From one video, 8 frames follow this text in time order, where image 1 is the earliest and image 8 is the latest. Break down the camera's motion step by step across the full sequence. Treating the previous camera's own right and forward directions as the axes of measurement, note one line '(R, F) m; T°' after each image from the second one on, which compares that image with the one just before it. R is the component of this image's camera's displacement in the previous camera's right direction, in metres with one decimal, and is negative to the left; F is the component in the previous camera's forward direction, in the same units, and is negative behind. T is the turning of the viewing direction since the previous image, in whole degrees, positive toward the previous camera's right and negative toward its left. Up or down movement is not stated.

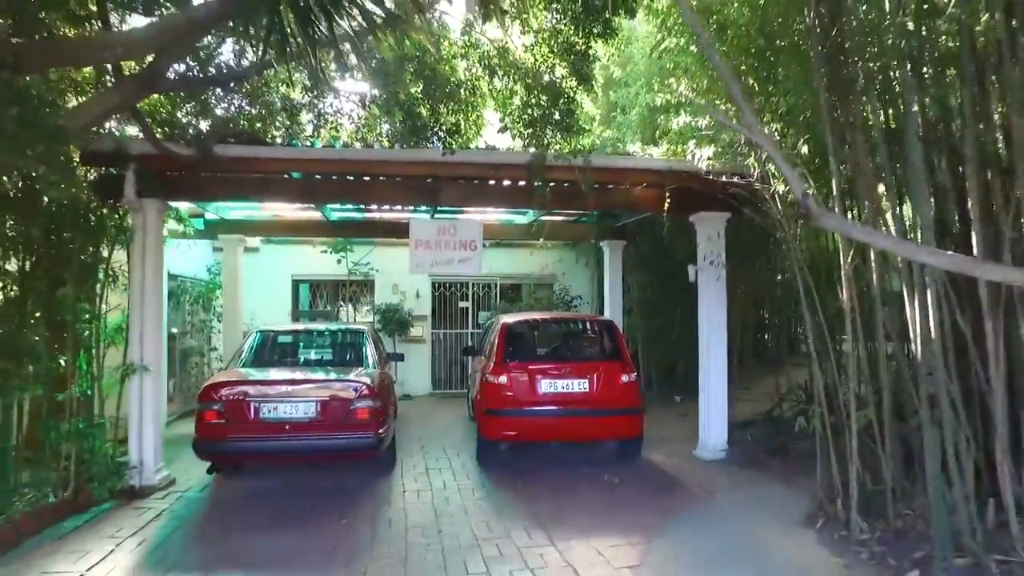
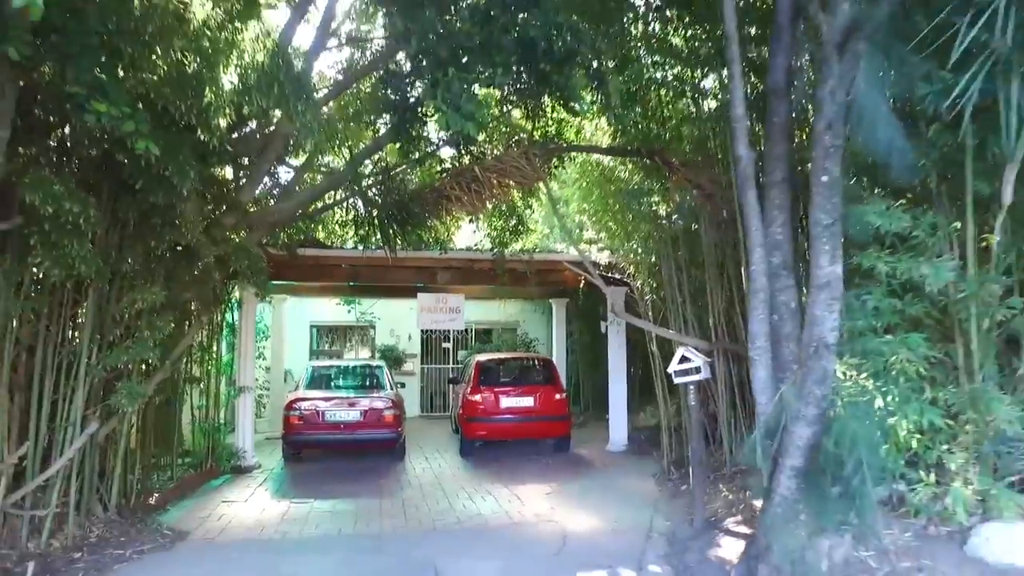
(0.0, -3.3) m; +2°
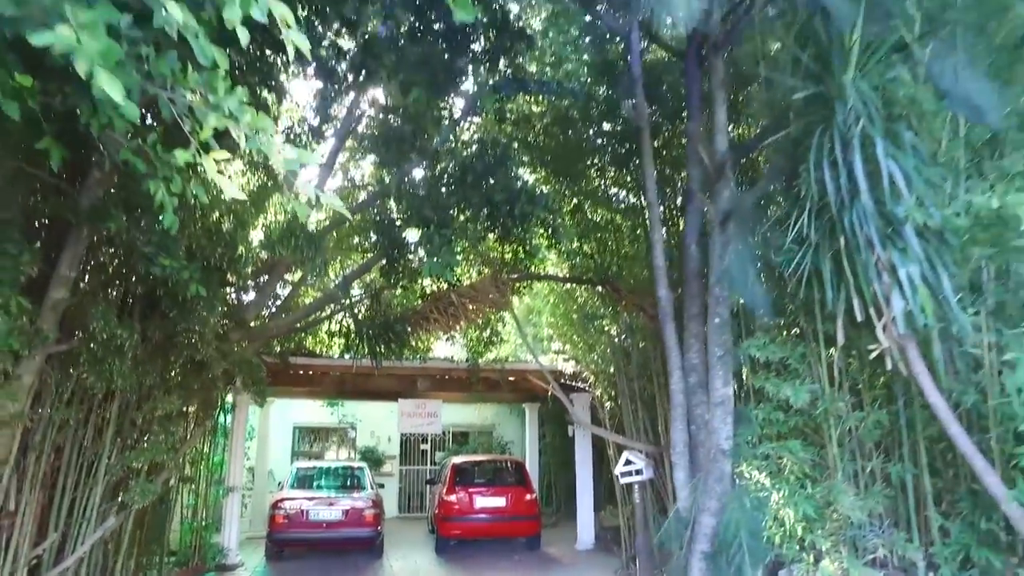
(+0.1, -0.9) m; +1°
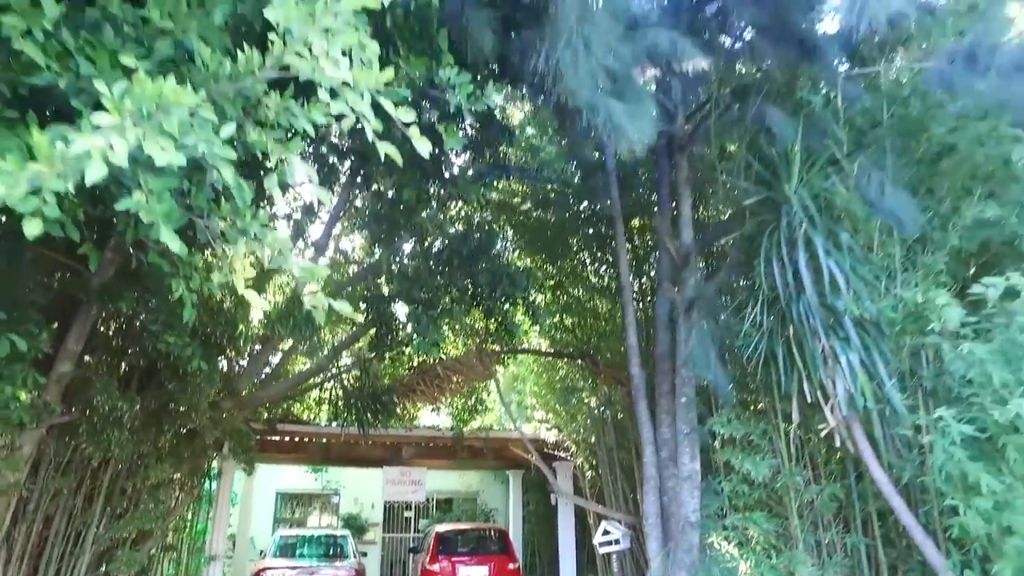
(0.0, -0.3) m; +1°
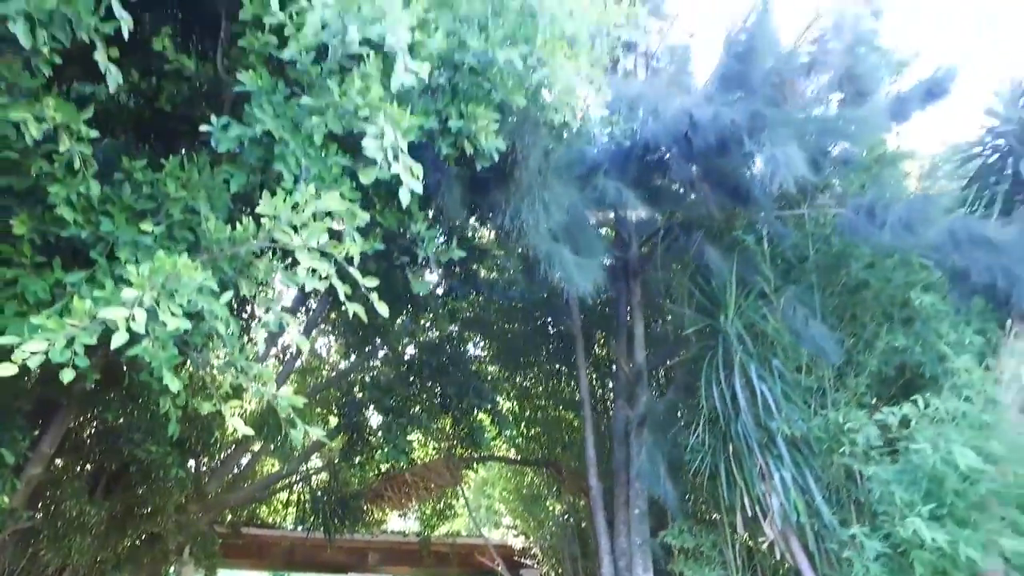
(+0.1, -0.3) m; +2°
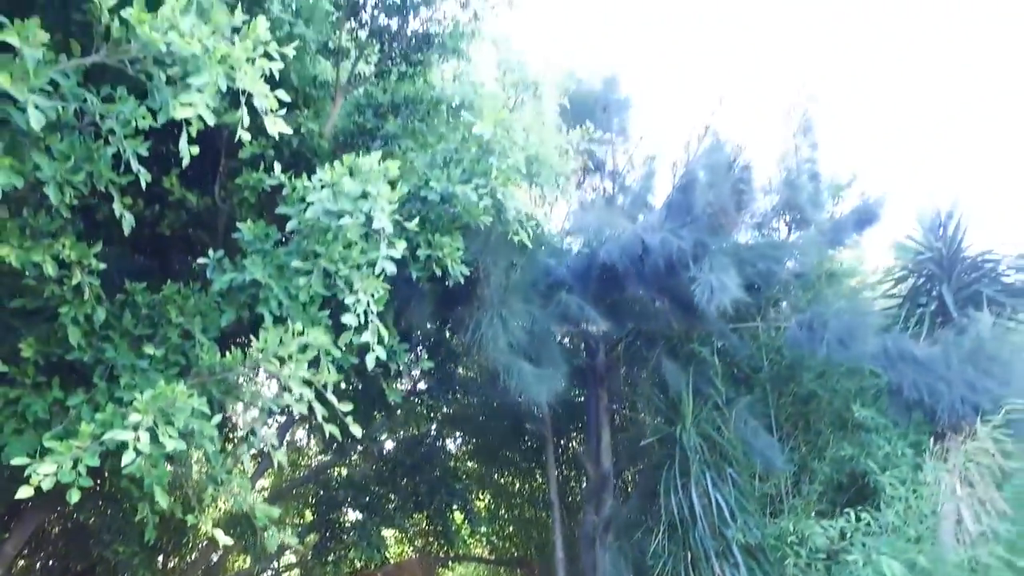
(+0.1, -0.2) m; +1°
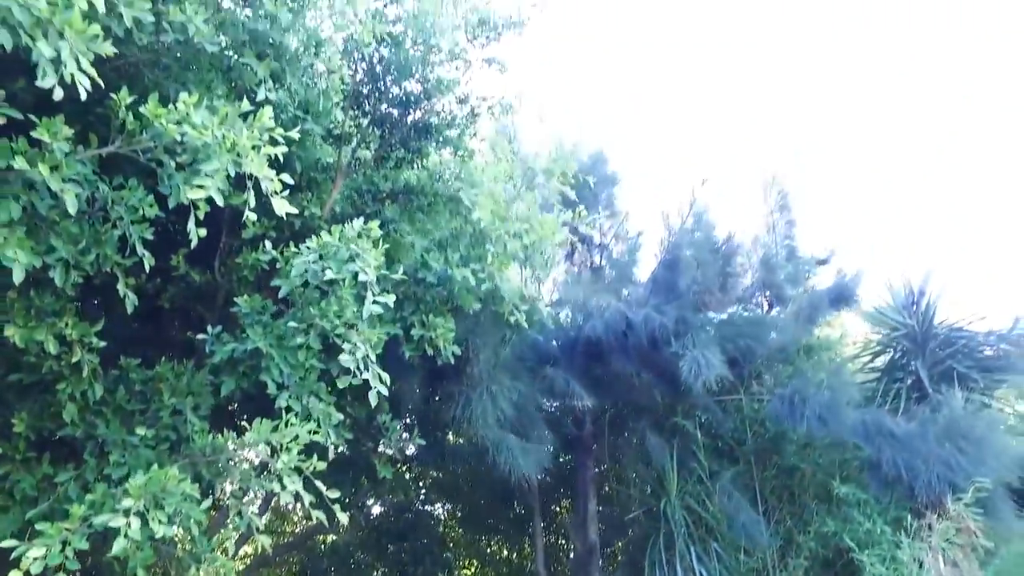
(0.0, -0.1) m; +1°
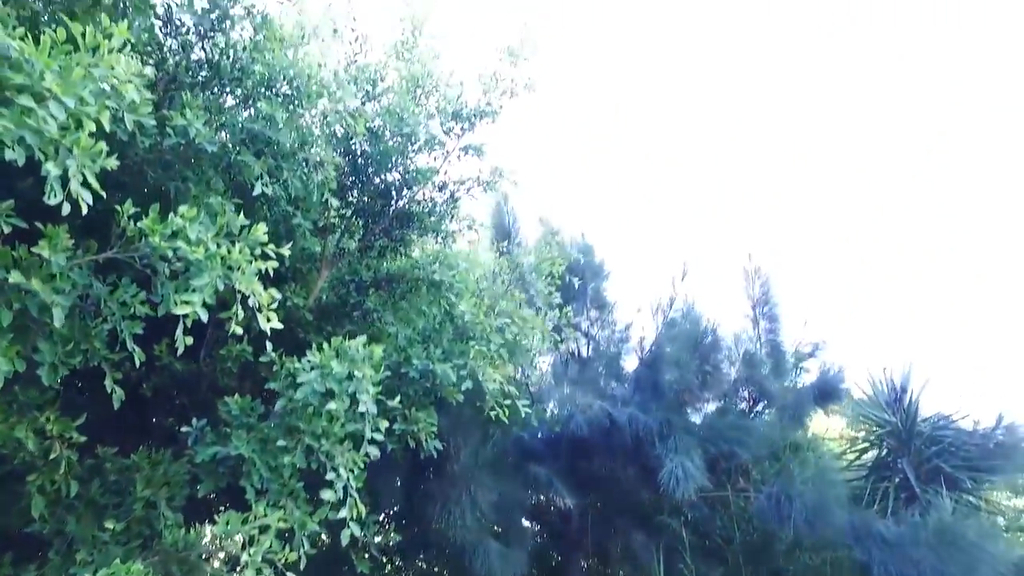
(0.0, 0.0) m; +1°
